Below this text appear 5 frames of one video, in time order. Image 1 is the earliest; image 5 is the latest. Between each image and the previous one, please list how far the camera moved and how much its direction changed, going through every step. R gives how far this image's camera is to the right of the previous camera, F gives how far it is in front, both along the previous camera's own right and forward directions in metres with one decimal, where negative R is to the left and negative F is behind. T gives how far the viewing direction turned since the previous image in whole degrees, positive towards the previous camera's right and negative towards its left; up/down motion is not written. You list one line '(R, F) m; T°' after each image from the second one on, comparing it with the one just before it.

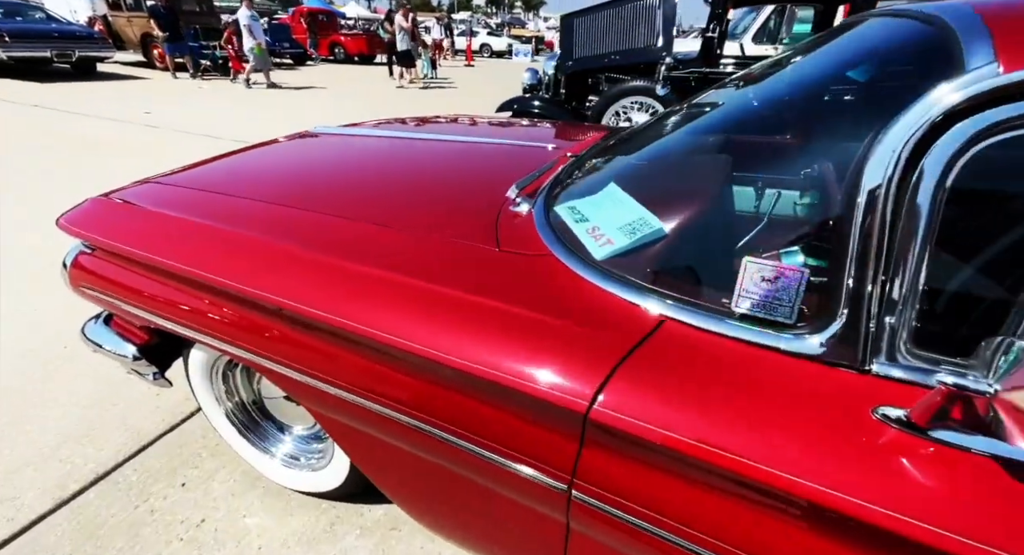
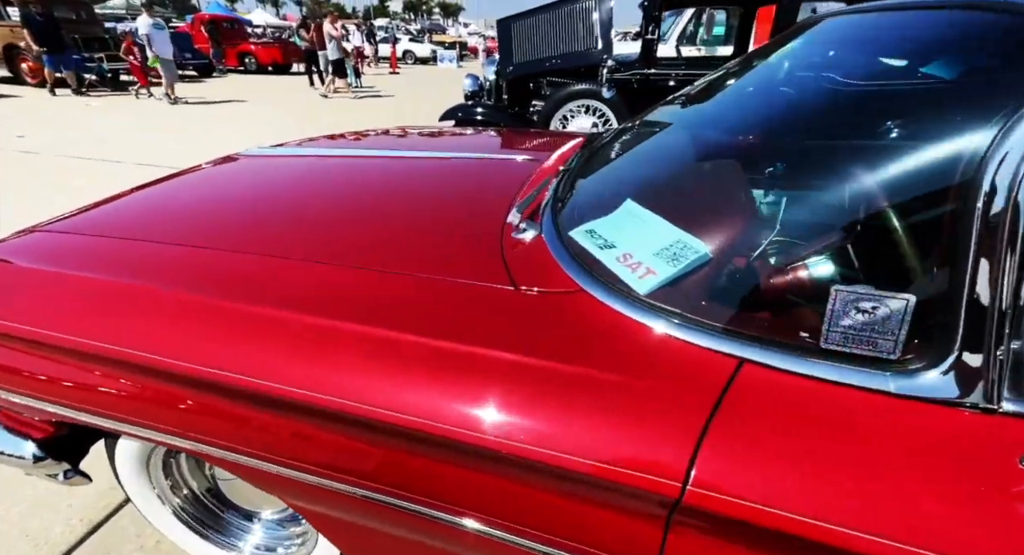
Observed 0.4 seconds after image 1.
(-0.1, +0.2) m; +8°
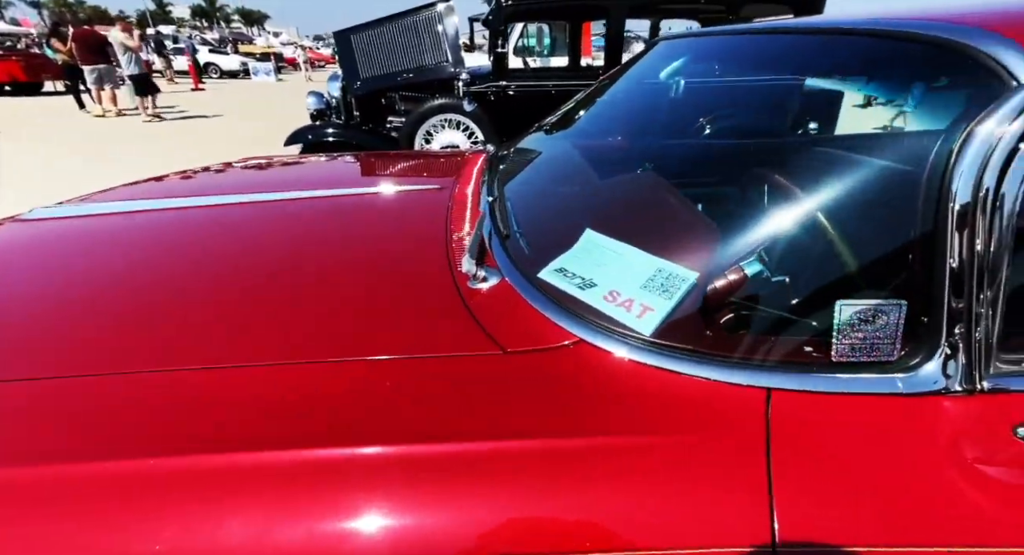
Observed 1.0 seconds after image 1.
(-0.2, +0.1) m; +18°
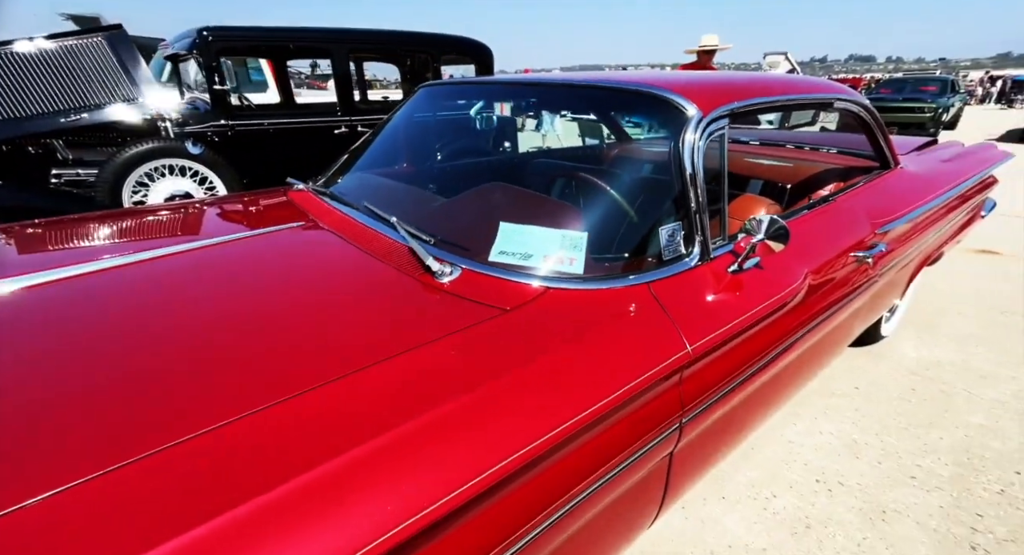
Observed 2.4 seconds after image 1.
(-0.6, -0.1) m; +35°
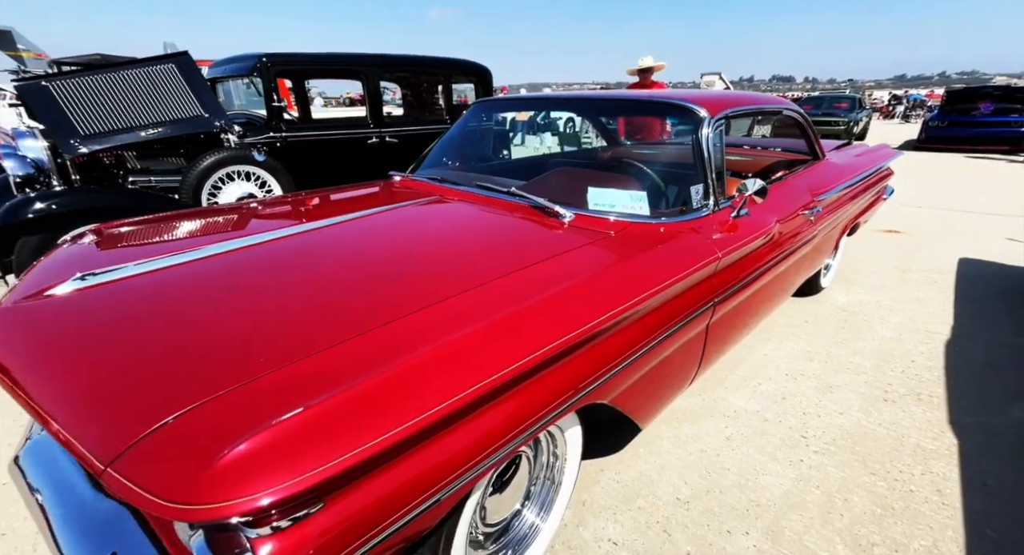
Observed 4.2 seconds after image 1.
(-0.5, -0.6) m; +6°
